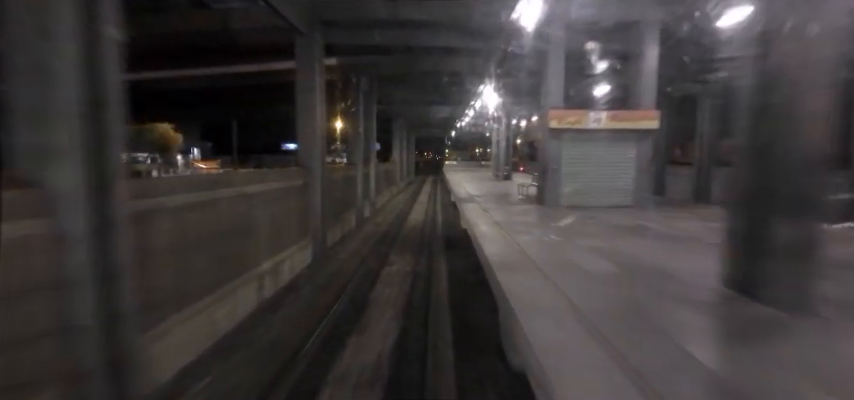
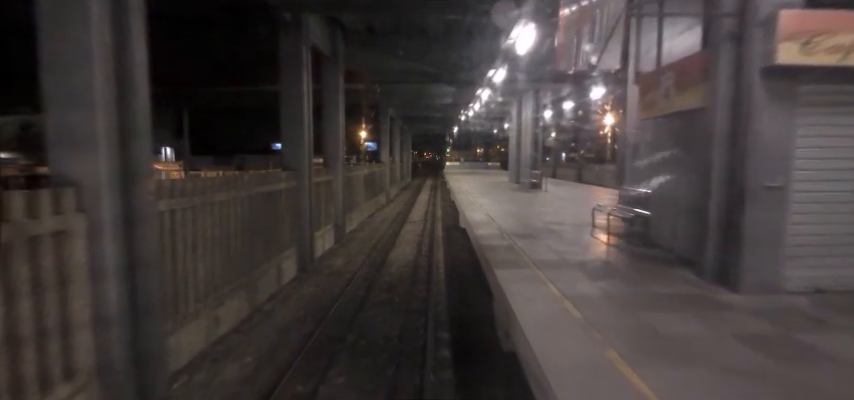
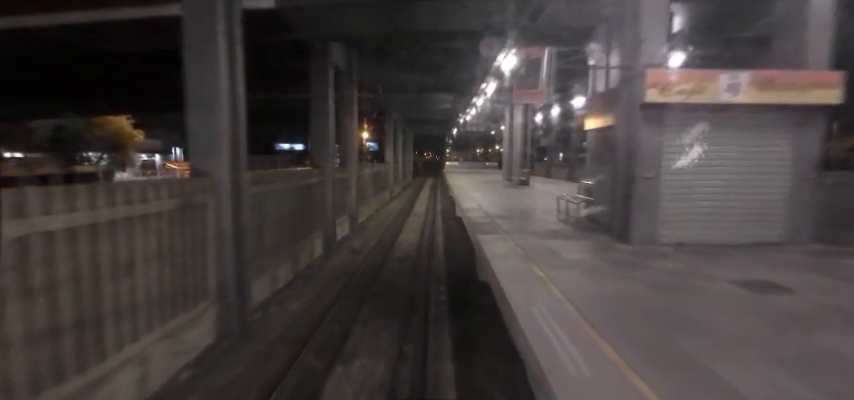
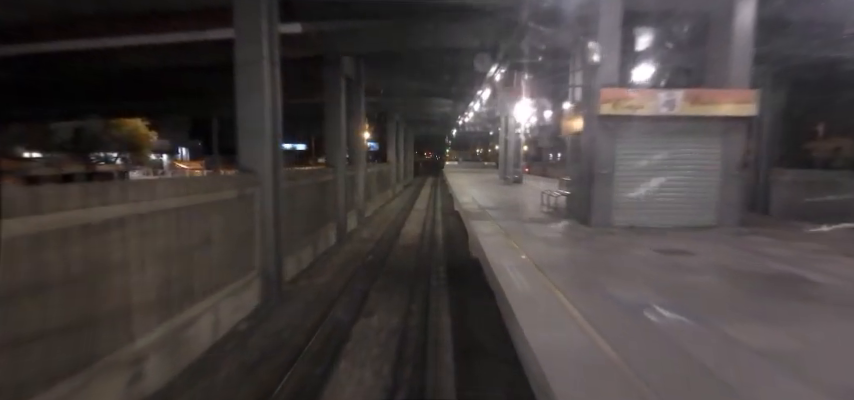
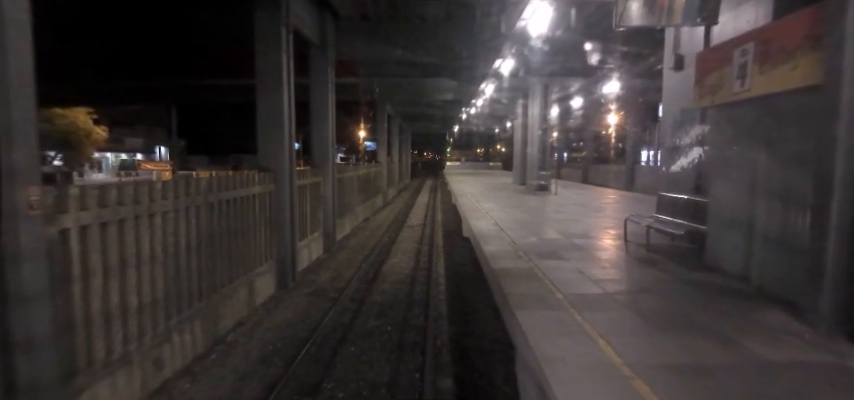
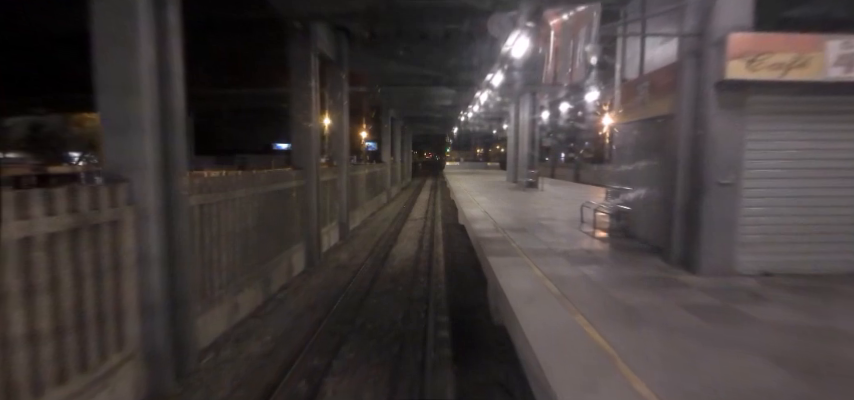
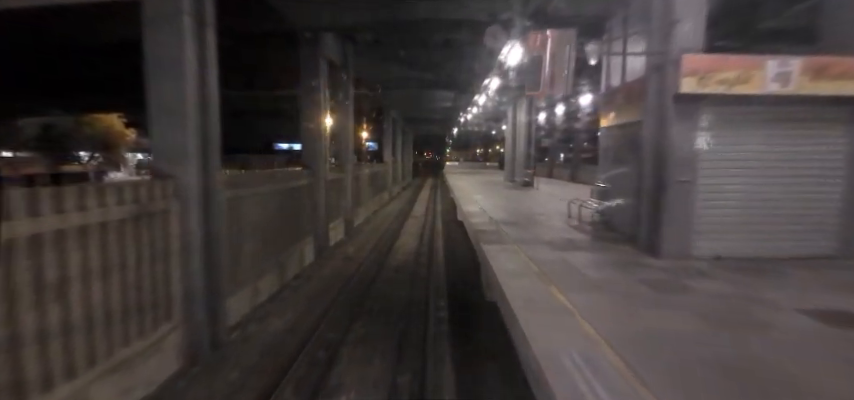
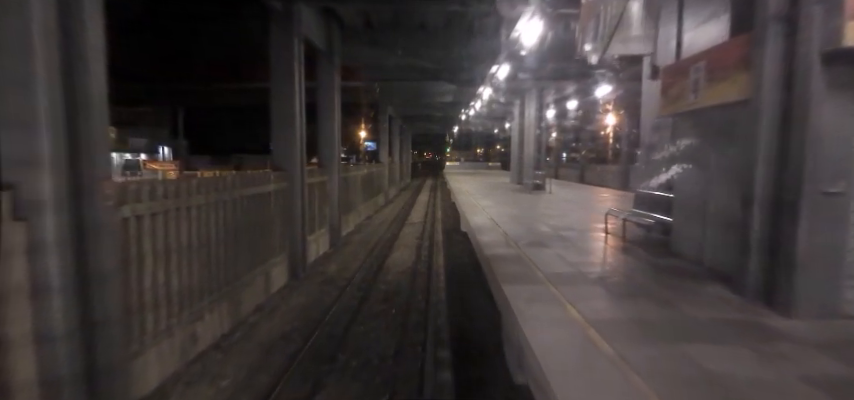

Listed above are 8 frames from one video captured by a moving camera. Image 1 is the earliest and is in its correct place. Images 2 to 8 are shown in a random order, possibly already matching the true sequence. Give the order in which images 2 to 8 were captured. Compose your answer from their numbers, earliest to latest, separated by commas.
4, 3, 7, 6, 2, 8, 5
